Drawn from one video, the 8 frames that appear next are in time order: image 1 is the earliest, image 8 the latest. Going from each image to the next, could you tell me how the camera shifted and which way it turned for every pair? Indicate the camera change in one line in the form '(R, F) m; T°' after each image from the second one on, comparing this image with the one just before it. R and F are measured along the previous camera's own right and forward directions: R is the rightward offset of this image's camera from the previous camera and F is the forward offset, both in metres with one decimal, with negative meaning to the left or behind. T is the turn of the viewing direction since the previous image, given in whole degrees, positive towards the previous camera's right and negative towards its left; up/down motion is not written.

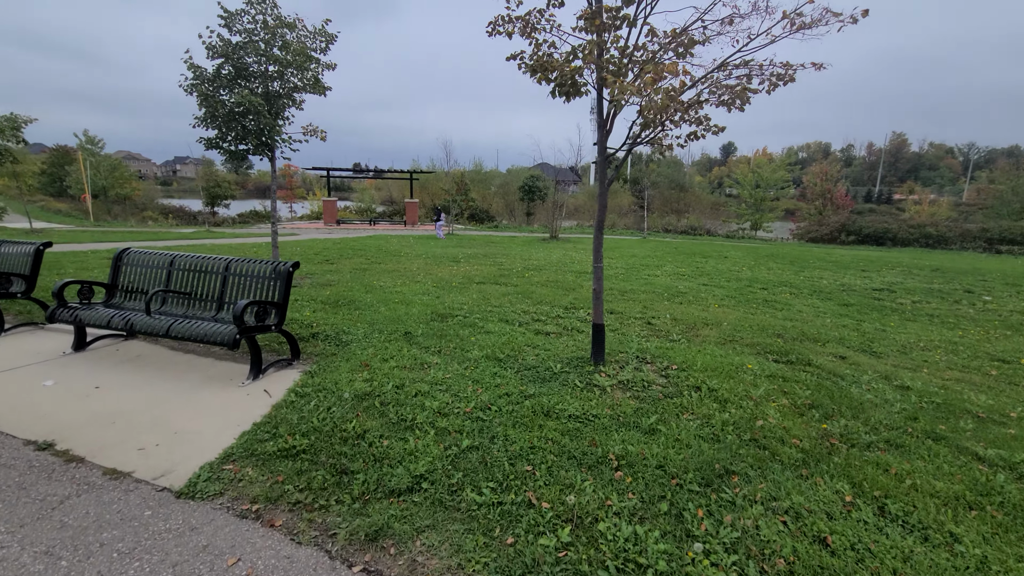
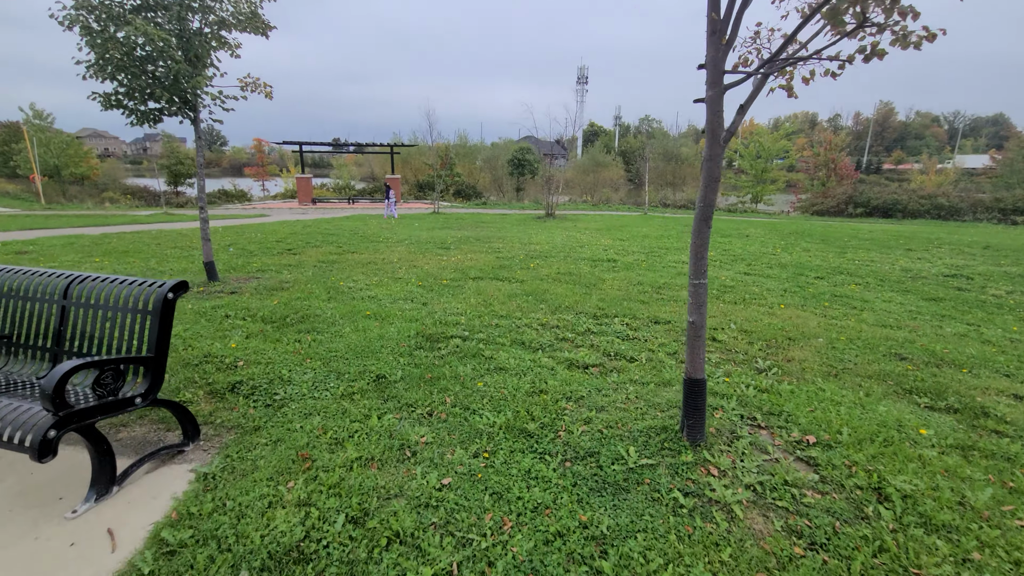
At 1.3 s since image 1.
(-0.3, +1.9) m; +1°
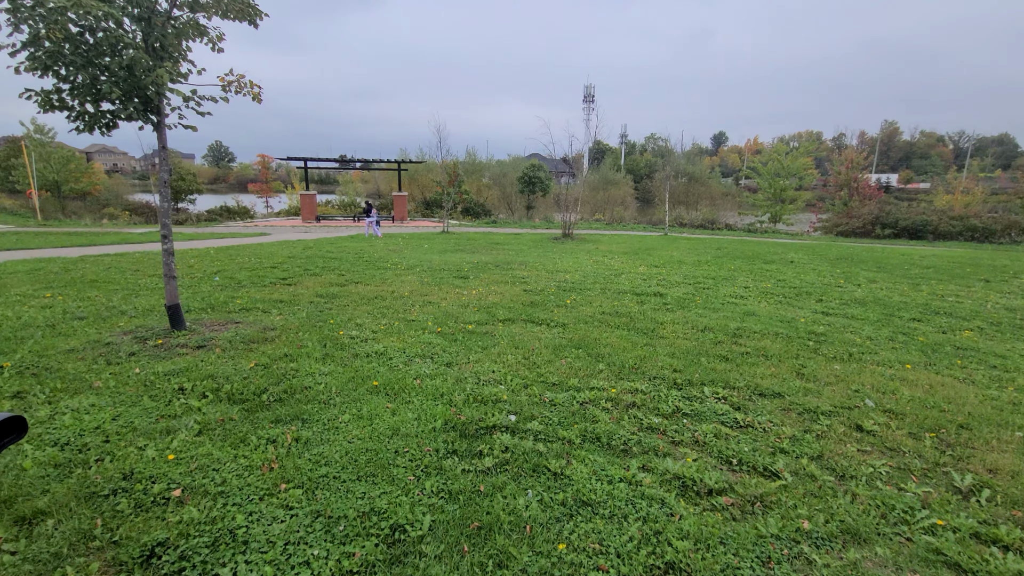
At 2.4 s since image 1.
(-0.5, +1.4) m; 0°
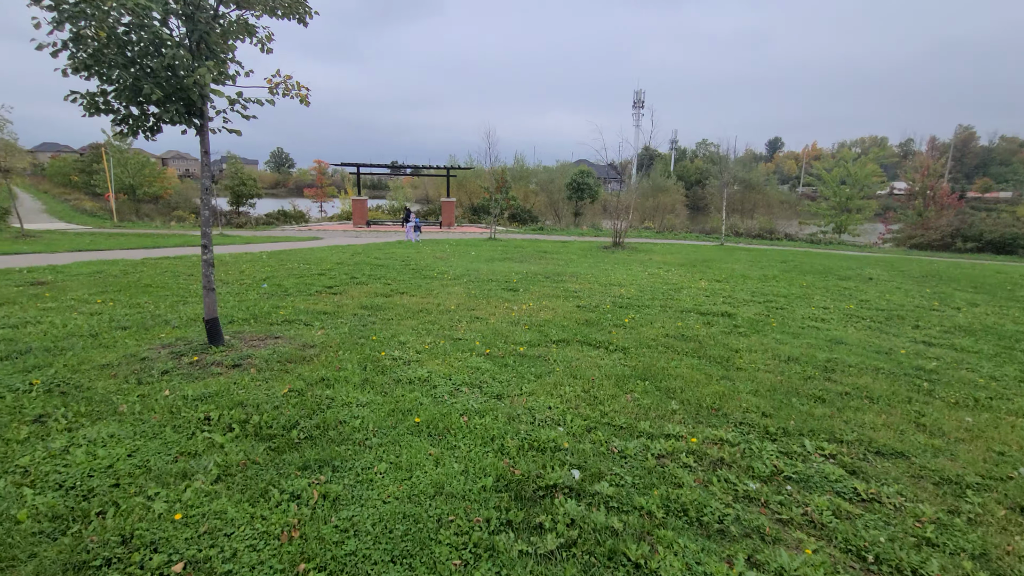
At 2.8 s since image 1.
(-0.1, +0.5) m; -5°
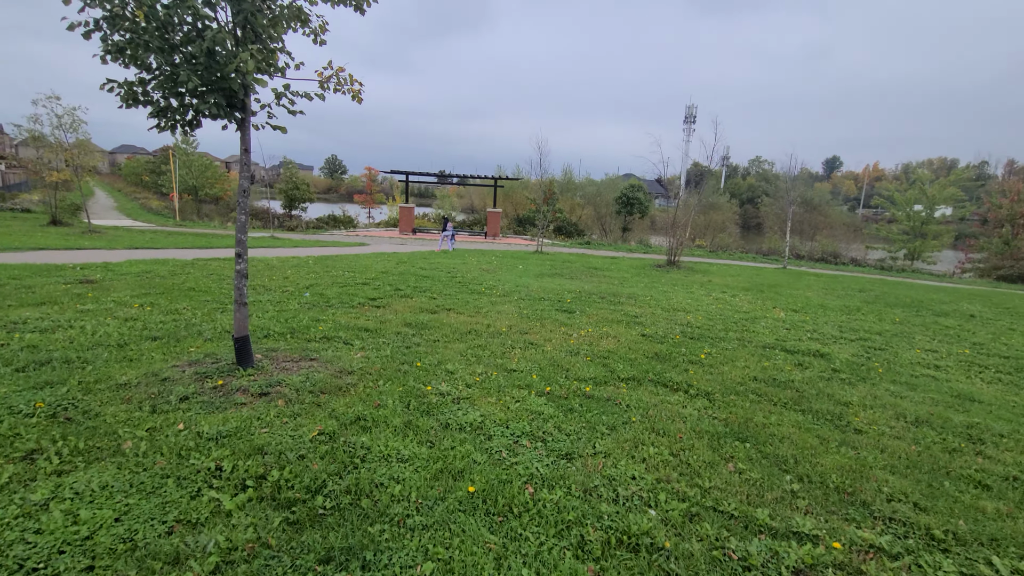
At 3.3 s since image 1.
(-0.3, +0.7) m; -5°
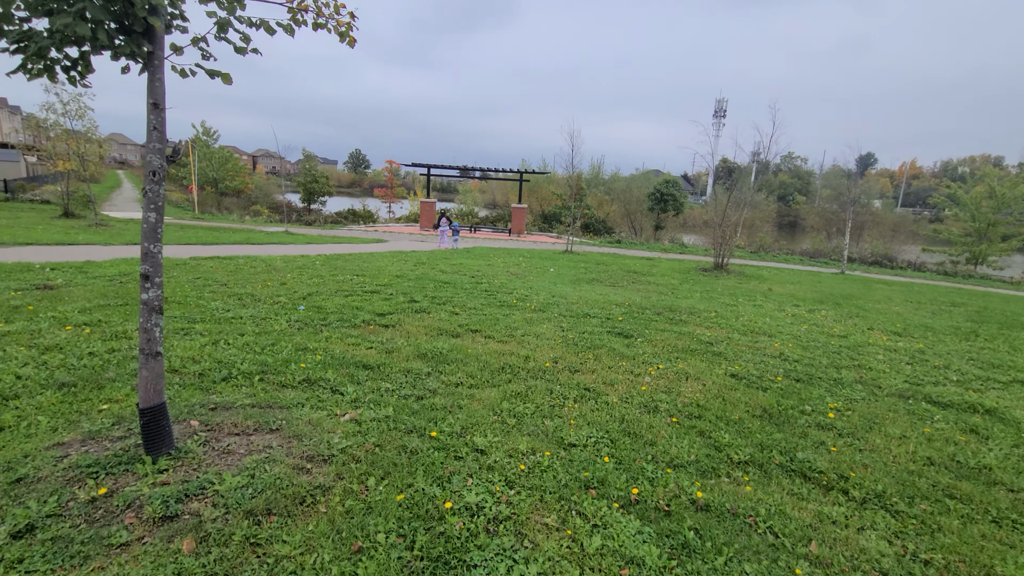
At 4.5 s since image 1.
(-0.3, +1.7) m; -2°
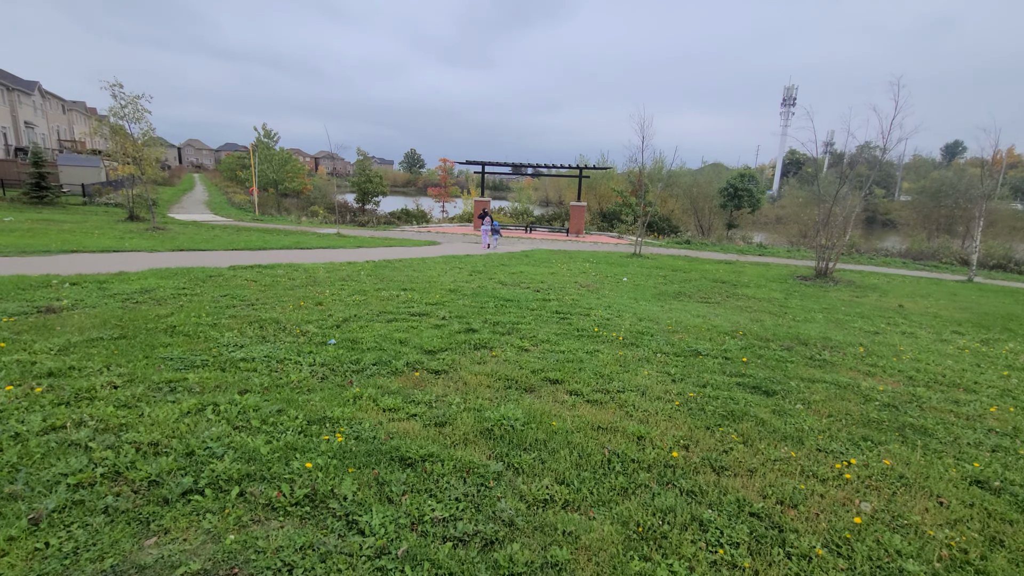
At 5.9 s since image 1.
(-0.4, +1.7) m; -6°
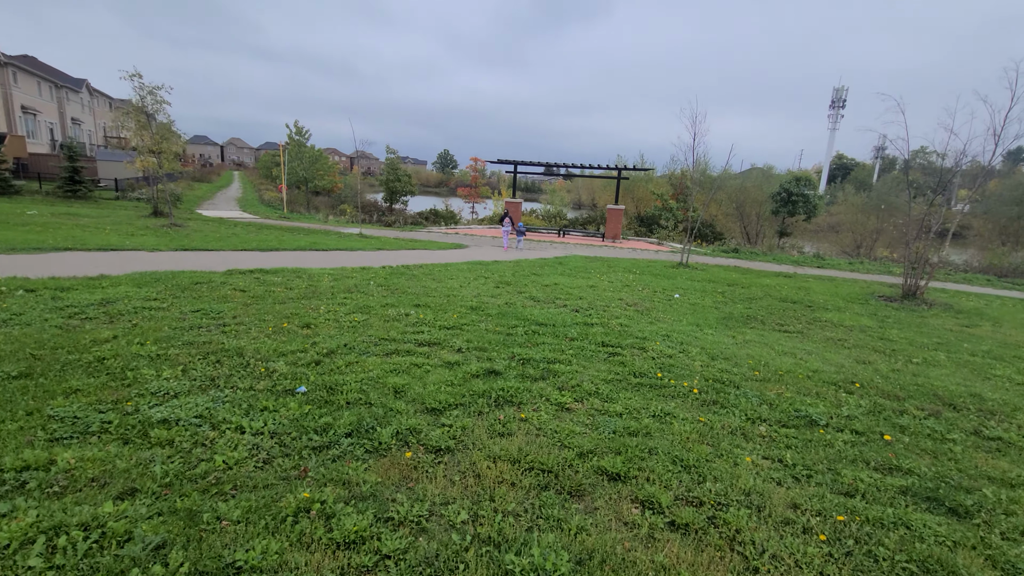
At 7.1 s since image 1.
(-0.1, +1.6) m; -3°
